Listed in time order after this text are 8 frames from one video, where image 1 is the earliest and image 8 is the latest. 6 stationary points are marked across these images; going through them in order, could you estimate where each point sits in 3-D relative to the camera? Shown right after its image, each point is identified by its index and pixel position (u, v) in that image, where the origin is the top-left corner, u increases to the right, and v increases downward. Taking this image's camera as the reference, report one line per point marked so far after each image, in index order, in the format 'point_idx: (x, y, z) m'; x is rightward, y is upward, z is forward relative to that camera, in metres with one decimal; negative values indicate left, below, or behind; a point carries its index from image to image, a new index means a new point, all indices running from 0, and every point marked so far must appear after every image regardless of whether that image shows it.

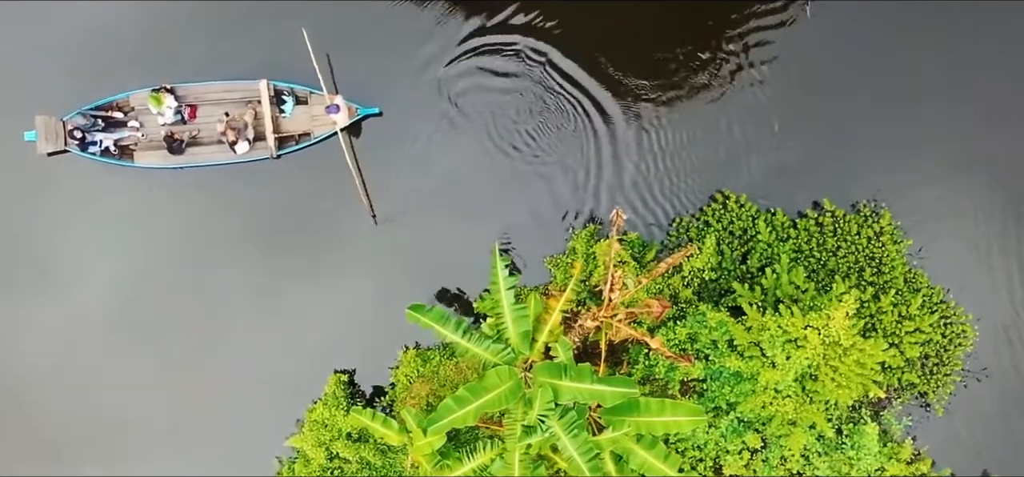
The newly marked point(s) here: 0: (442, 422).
0: (-0.8, -2.0, +7.7) m
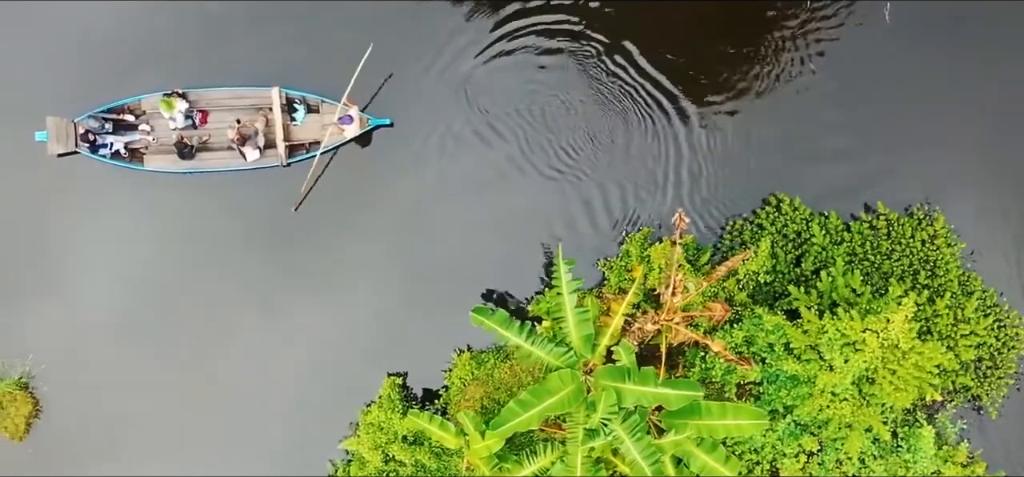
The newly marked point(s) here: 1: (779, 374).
0: (-0.1, -2.0, +7.7) m
1: (+3.3, -1.7, +8.7) m
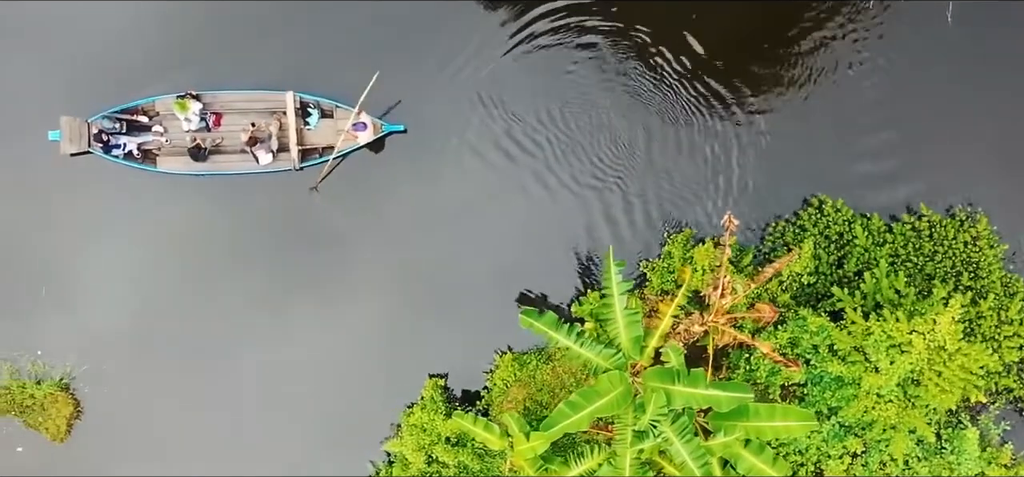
0: (+0.5, -2.1, +7.7) m
1: (+3.8, -1.7, +8.7) m
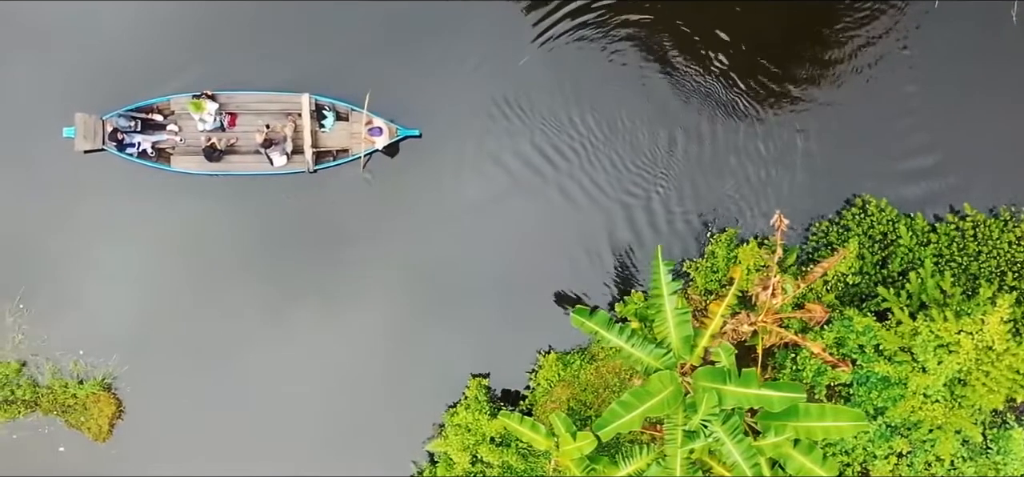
0: (+1.1, -2.0, +7.7) m
1: (+4.4, -1.7, +8.7) m
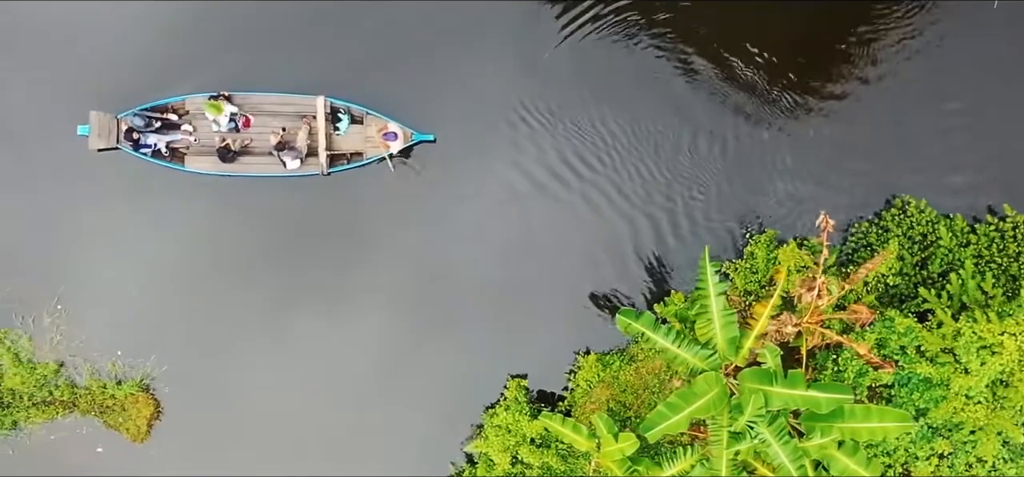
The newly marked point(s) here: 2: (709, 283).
0: (+1.6, -2.1, +7.7) m
1: (+4.9, -1.7, +8.7) m
2: (+2.2, -0.5, +8.0) m
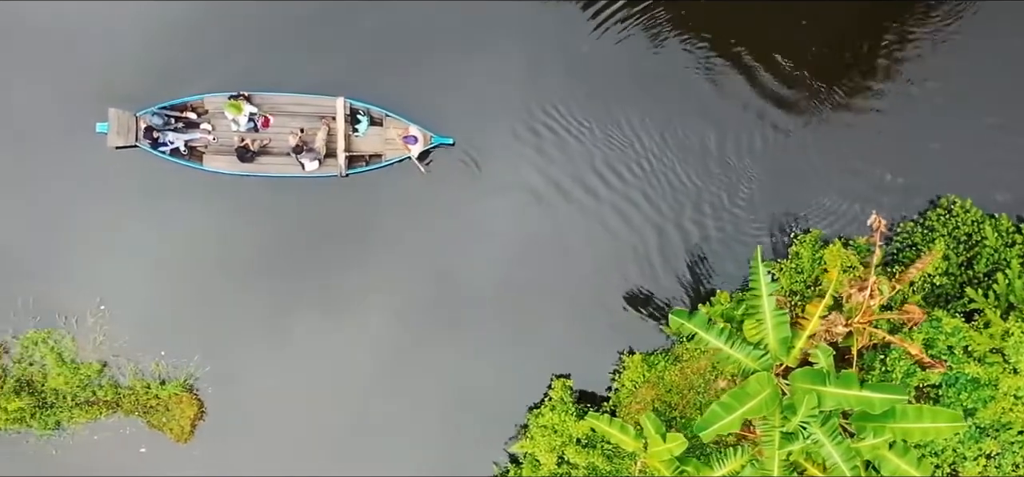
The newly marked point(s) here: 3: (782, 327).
0: (+2.1, -2.1, +7.7) m
1: (+5.5, -1.7, +8.7) m
2: (+2.8, -0.5, +8.0) m
3: (+3.0, -1.0, +7.9) m
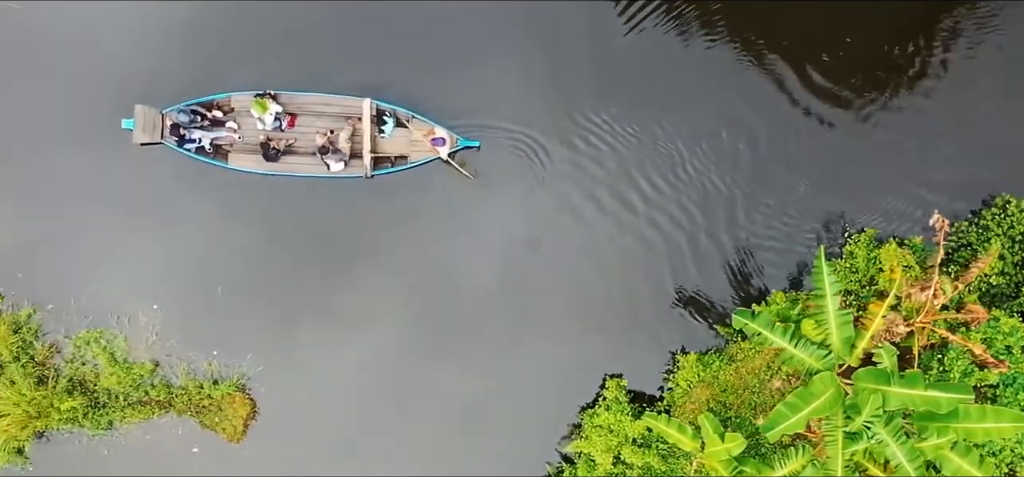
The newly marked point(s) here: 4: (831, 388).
0: (+2.8, -2.1, +7.7) m
1: (+6.2, -1.7, +8.7) m
2: (+3.5, -0.5, +8.0) m
3: (+3.7, -1.0, +7.9) m
4: (+3.5, -1.6, +7.8) m
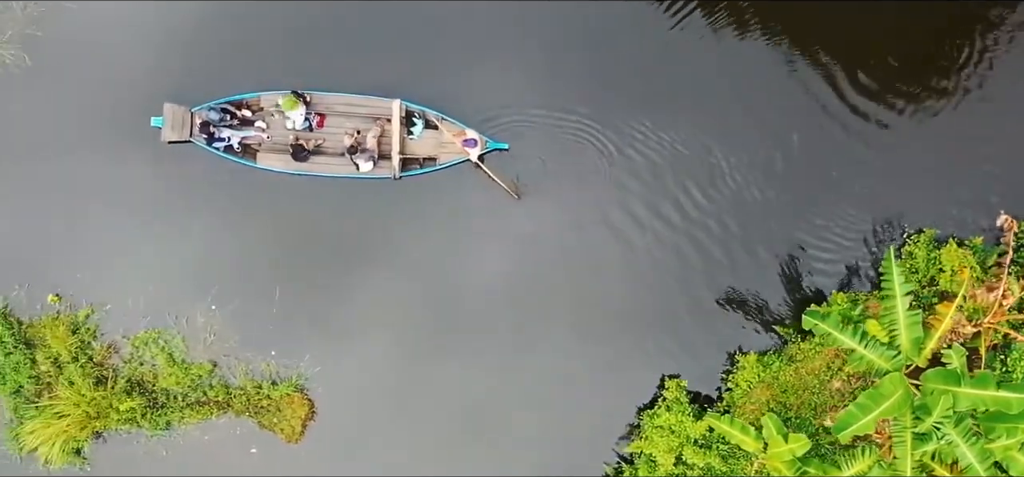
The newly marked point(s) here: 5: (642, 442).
0: (+3.6, -2.1, +7.7) m
1: (+6.9, -1.7, +8.7) m
2: (+4.2, -0.5, +8.0) m
3: (+4.5, -1.0, +7.9) m
4: (+4.3, -1.6, +7.8) m
5: (+1.7, -2.6, +9.1) m
